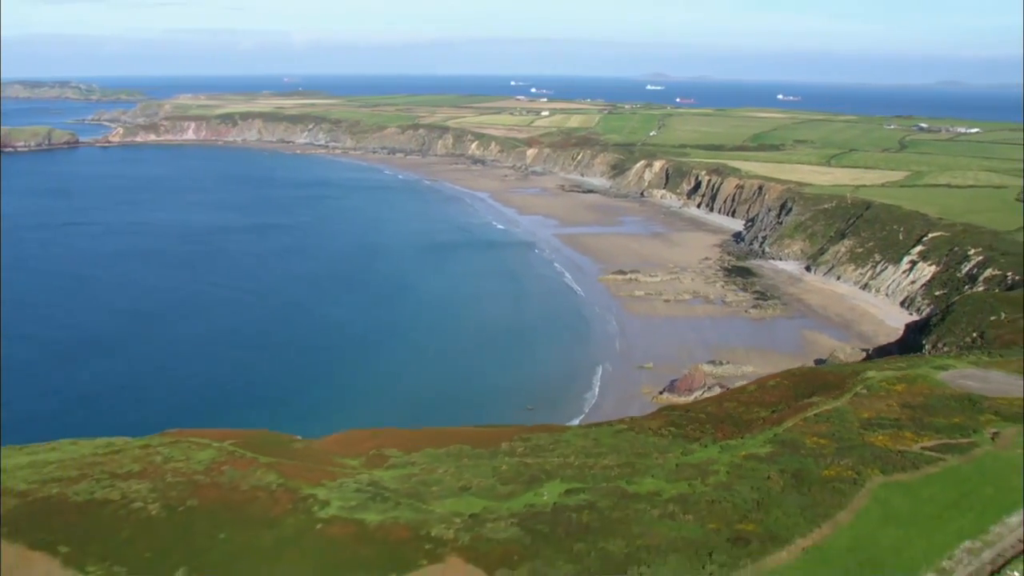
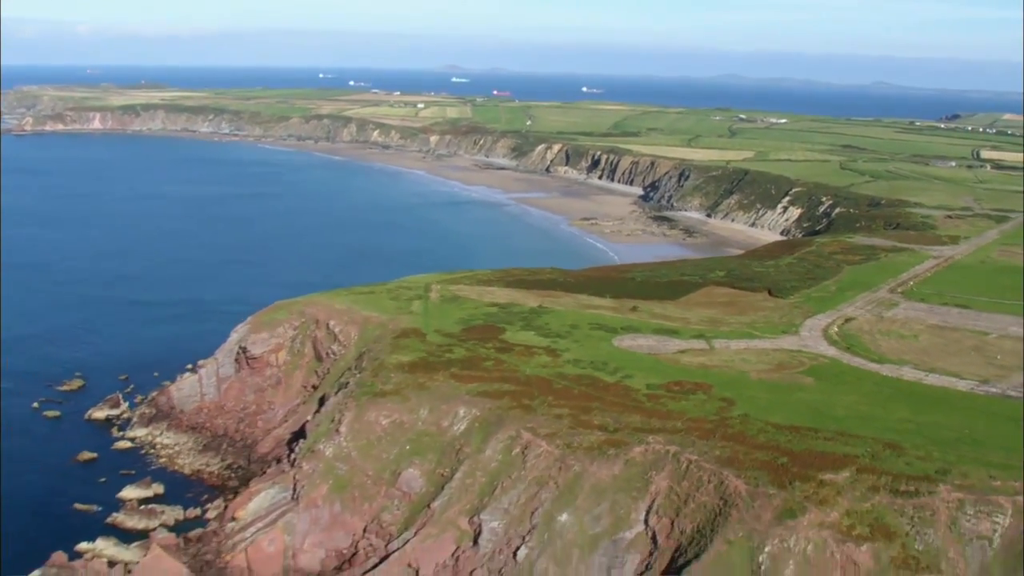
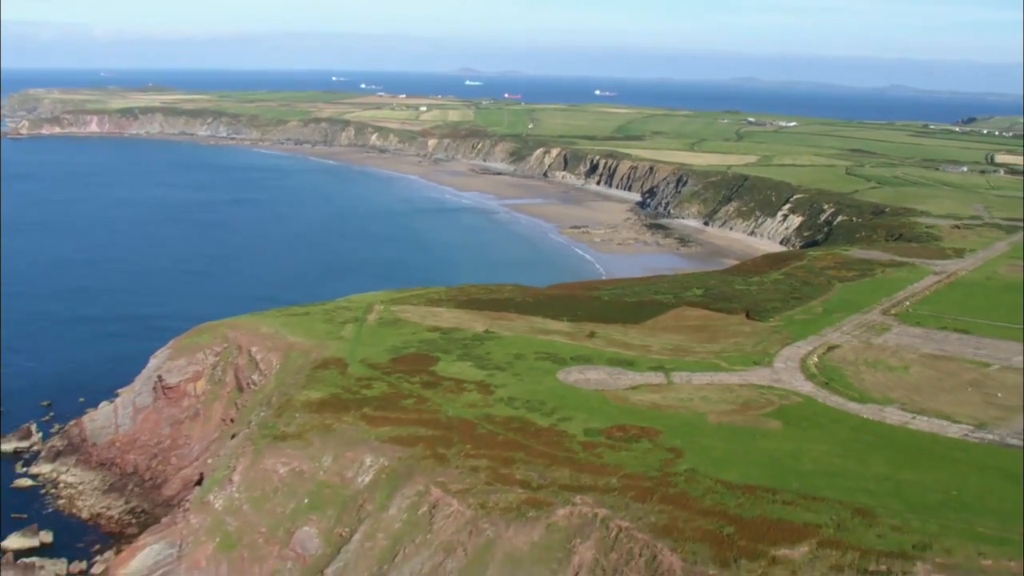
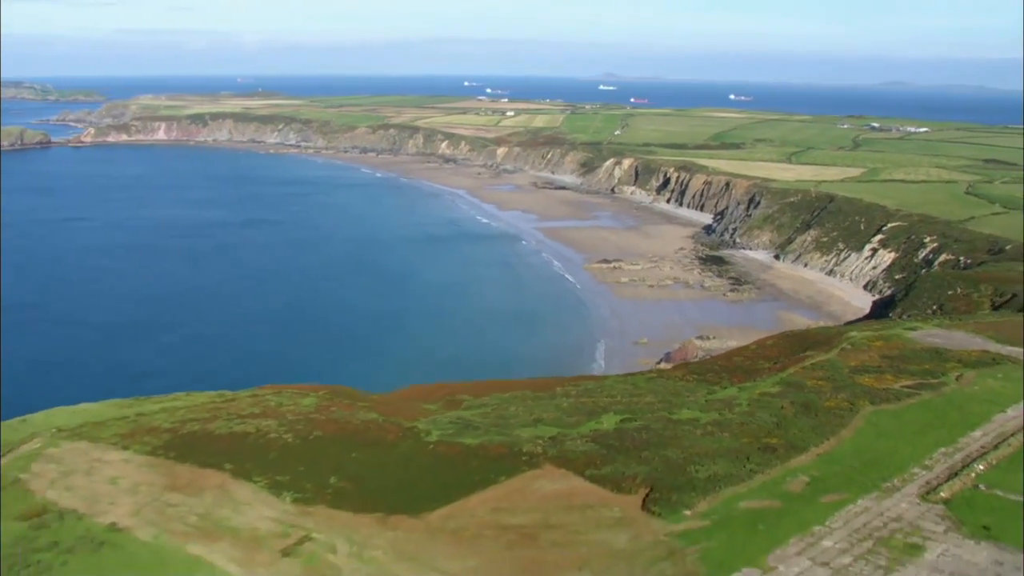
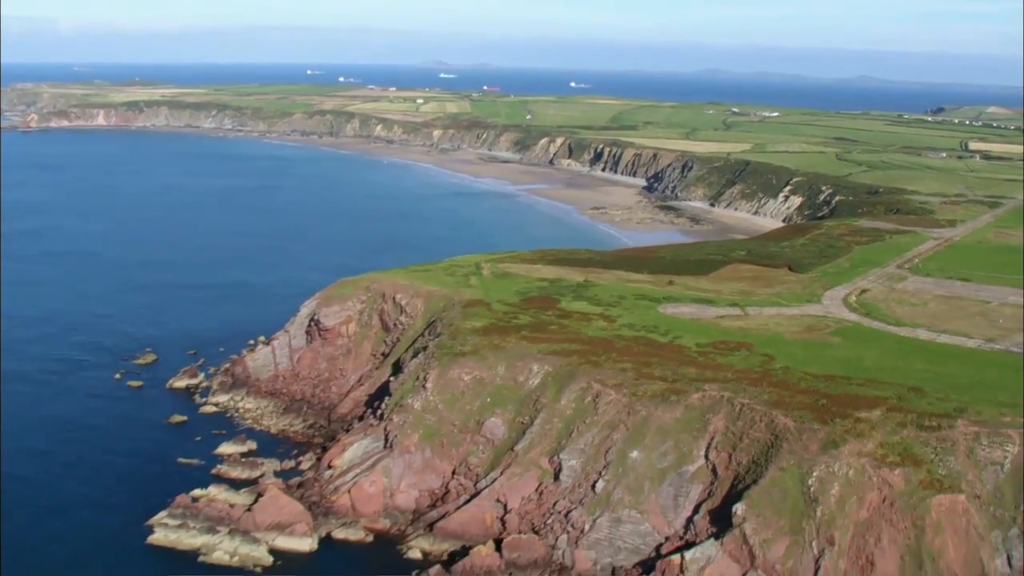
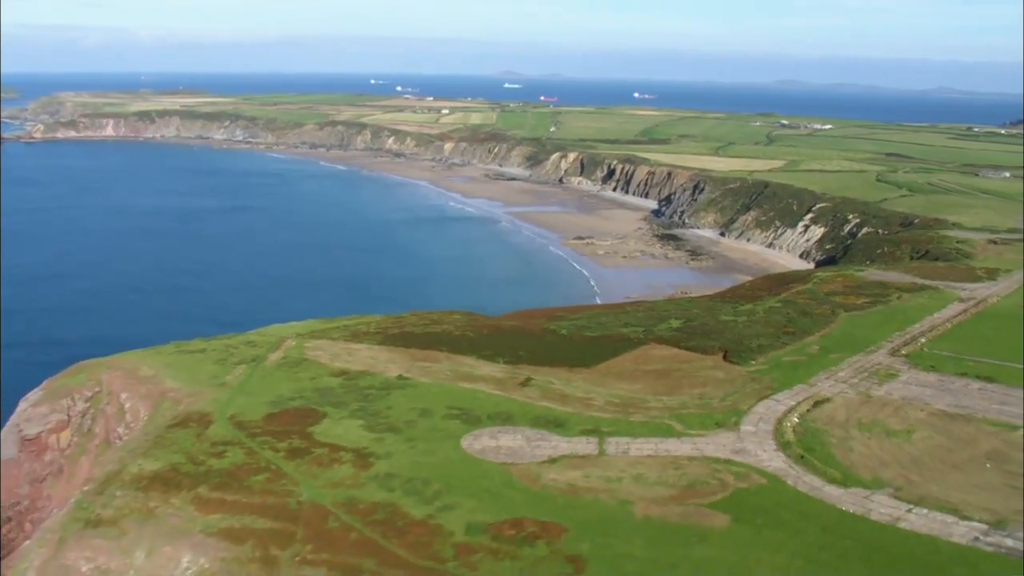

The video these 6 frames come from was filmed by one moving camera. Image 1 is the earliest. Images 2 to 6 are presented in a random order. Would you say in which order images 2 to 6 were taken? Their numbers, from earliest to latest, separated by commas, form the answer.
4, 6, 3, 2, 5
